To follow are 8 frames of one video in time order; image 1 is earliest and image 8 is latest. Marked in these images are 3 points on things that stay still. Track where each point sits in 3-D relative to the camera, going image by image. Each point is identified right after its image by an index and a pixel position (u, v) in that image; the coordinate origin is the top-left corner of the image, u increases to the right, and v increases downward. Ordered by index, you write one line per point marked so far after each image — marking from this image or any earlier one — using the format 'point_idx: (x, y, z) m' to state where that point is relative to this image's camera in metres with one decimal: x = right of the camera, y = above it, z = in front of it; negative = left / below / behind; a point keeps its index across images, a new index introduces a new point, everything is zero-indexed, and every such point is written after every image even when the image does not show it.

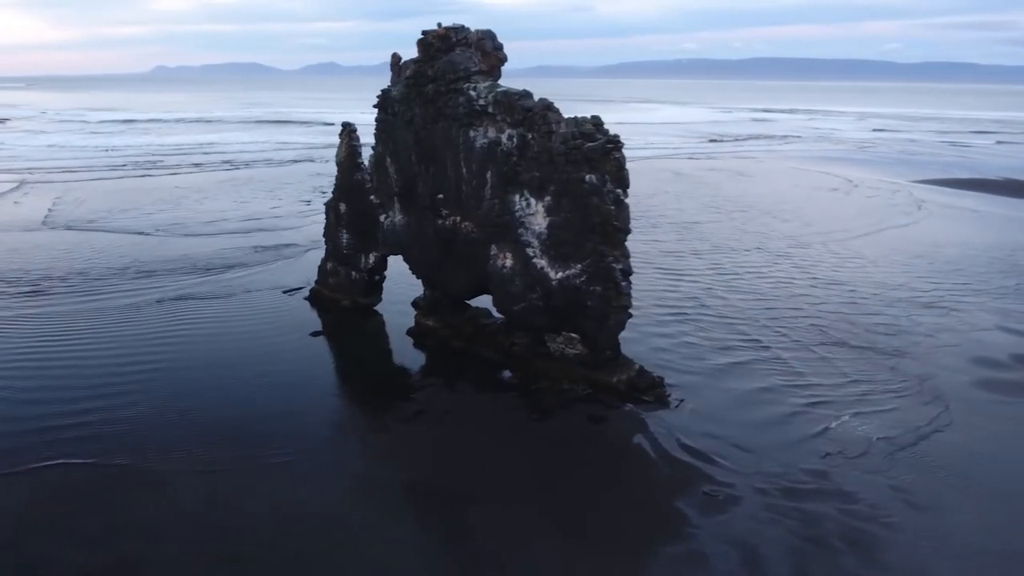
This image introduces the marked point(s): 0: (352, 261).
0: (-3.6, +0.6, +17.6) m
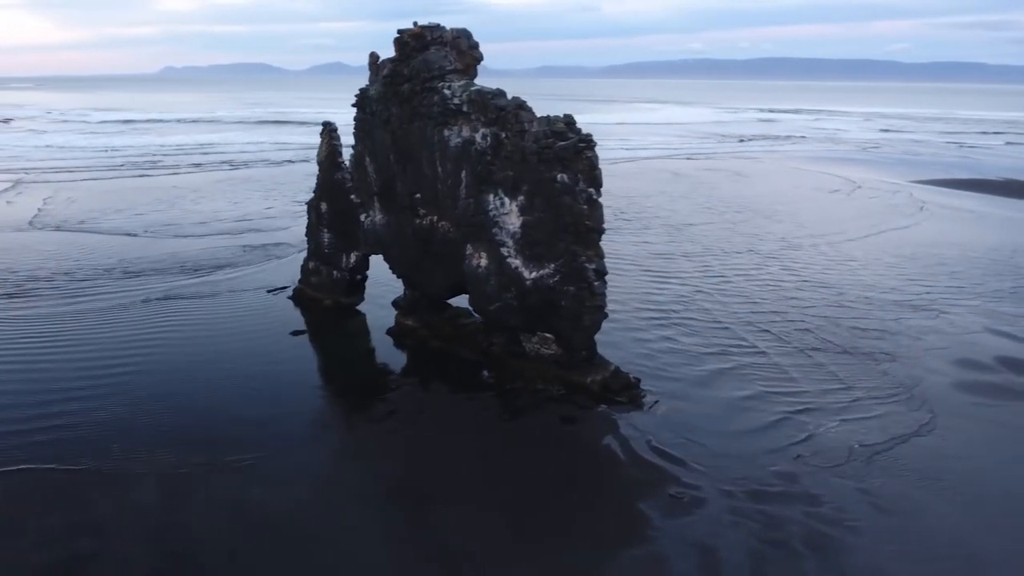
0: (-4.0, +0.6, +17.6) m
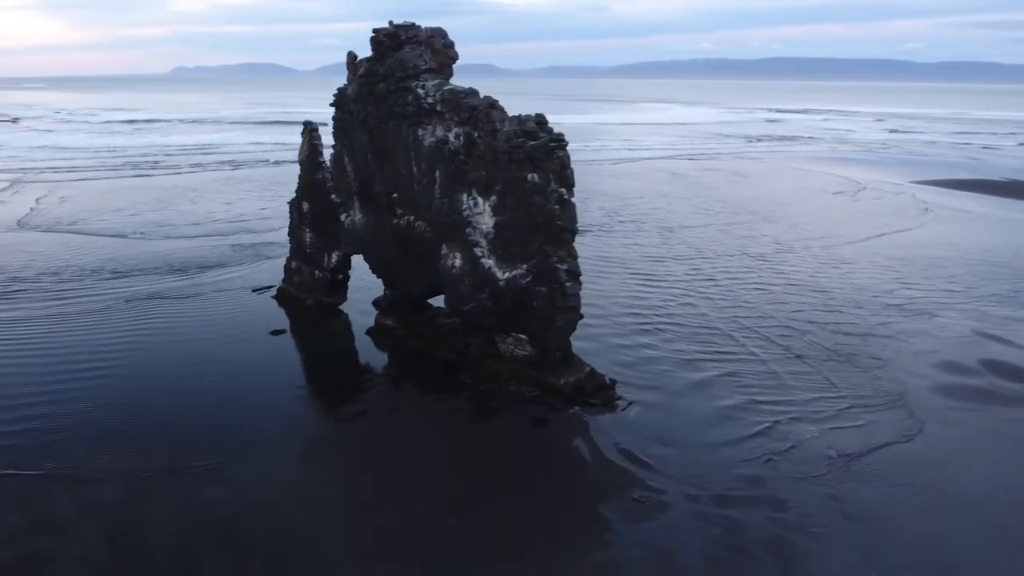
0: (-4.4, +0.6, +17.7) m
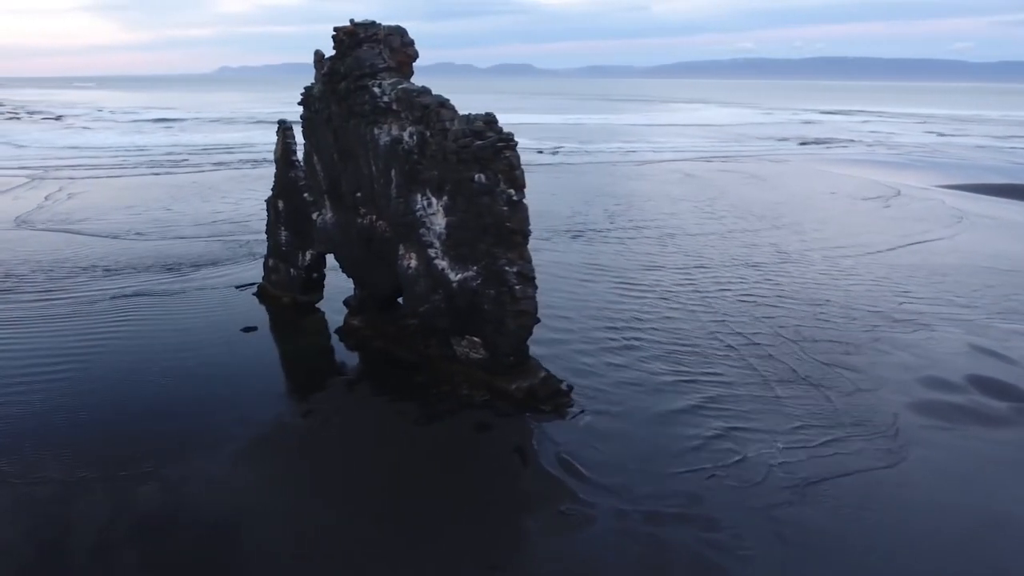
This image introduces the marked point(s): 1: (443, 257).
0: (-4.9, +0.7, +17.7) m
1: (-1.2, +0.5, +14.1) m
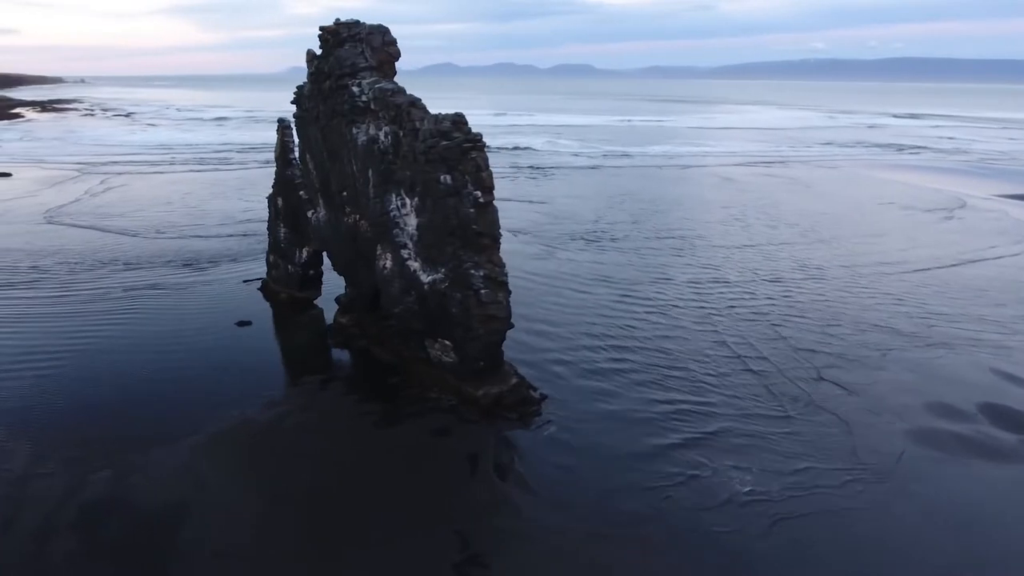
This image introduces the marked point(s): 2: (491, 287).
0: (-5.0, +0.8, +17.9) m
1: (-1.7, +0.5, +13.9) m
2: (-0.3, 0.0, +13.2) m
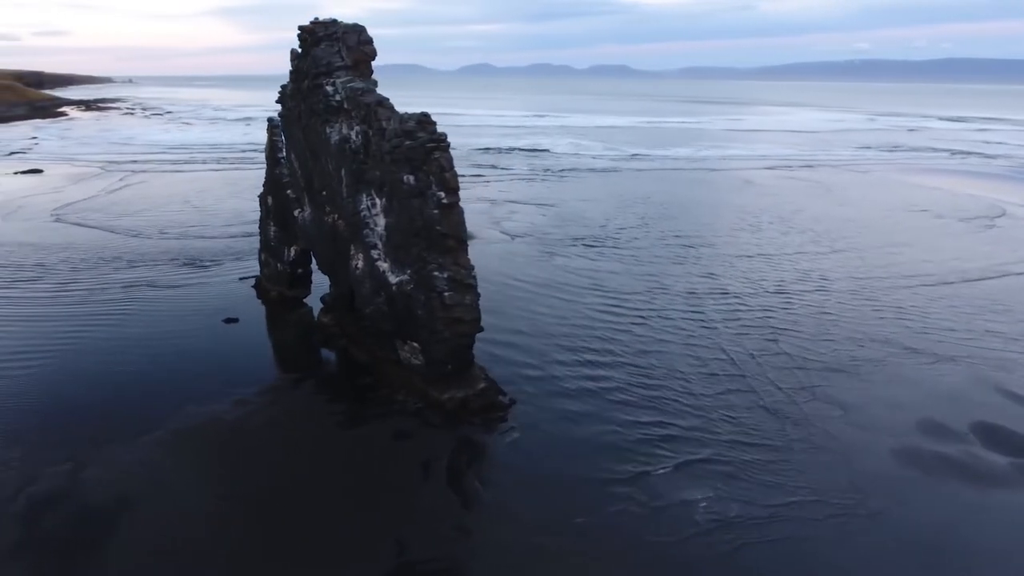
0: (-5.3, +0.8, +18.0) m
1: (-2.2, +0.5, +13.8) m
2: (-0.9, 0.0, +13.0) m
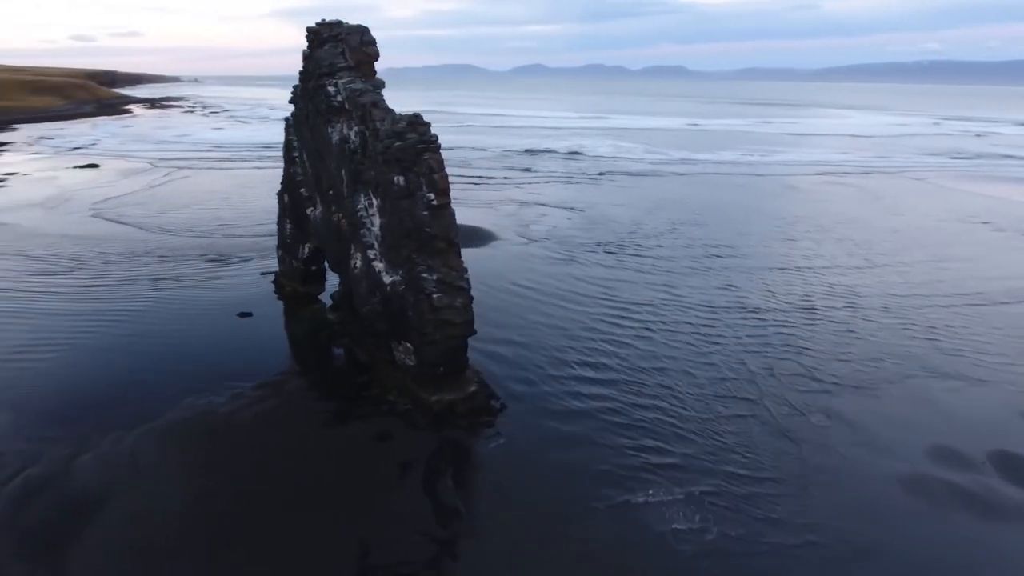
0: (-5.0, +0.9, +18.3) m
1: (-2.3, +0.5, +13.8) m
2: (-1.1, -0.1, +13.0) m
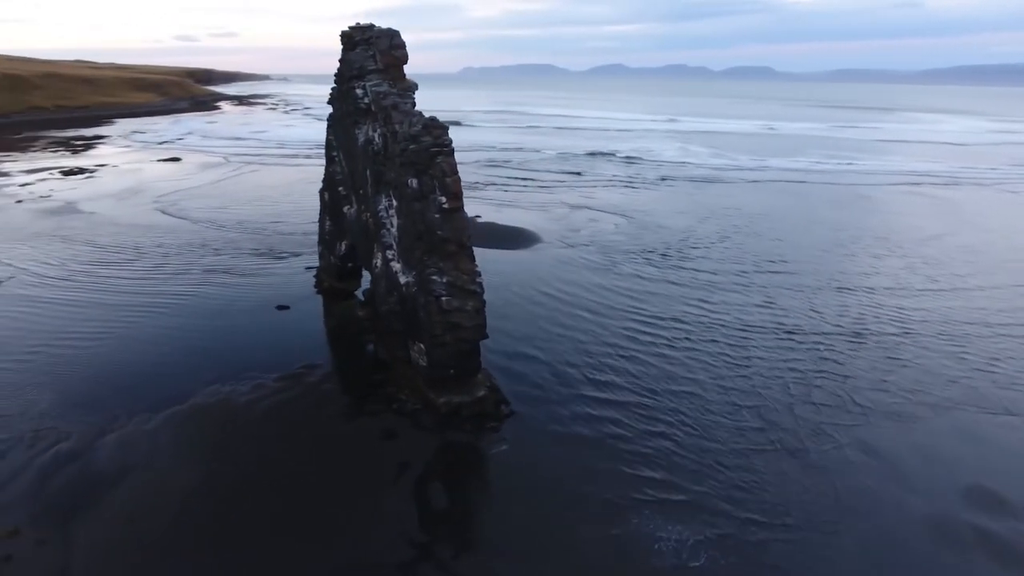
0: (-4.2, +0.9, +18.7) m
1: (-2.0, +0.5, +14.0) m
2: (-0.9, -0.1, +13.0) m
